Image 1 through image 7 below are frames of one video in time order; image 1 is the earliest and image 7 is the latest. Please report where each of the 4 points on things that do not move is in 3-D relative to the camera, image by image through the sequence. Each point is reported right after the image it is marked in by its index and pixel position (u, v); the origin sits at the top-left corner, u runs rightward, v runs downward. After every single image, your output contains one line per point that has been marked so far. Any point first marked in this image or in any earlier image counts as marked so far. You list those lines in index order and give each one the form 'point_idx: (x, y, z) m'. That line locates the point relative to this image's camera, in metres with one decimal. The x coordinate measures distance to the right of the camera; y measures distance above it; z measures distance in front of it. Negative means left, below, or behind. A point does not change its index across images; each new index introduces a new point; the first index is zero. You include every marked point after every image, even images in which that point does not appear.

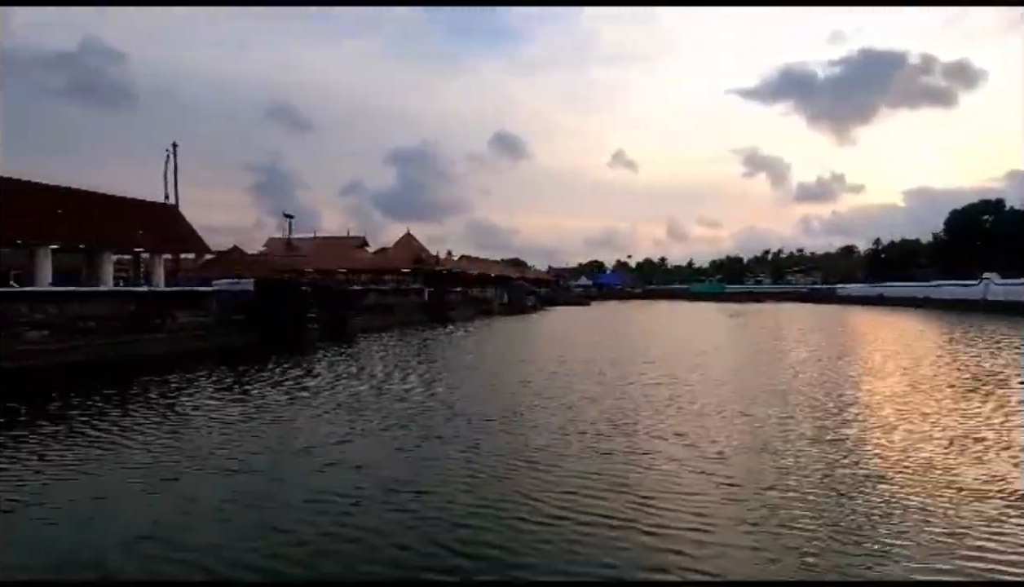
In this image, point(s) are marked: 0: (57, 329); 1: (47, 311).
0: (-11.2, -0.9, +19.6) m
1: (-11.4, -0.4, +19.4) m
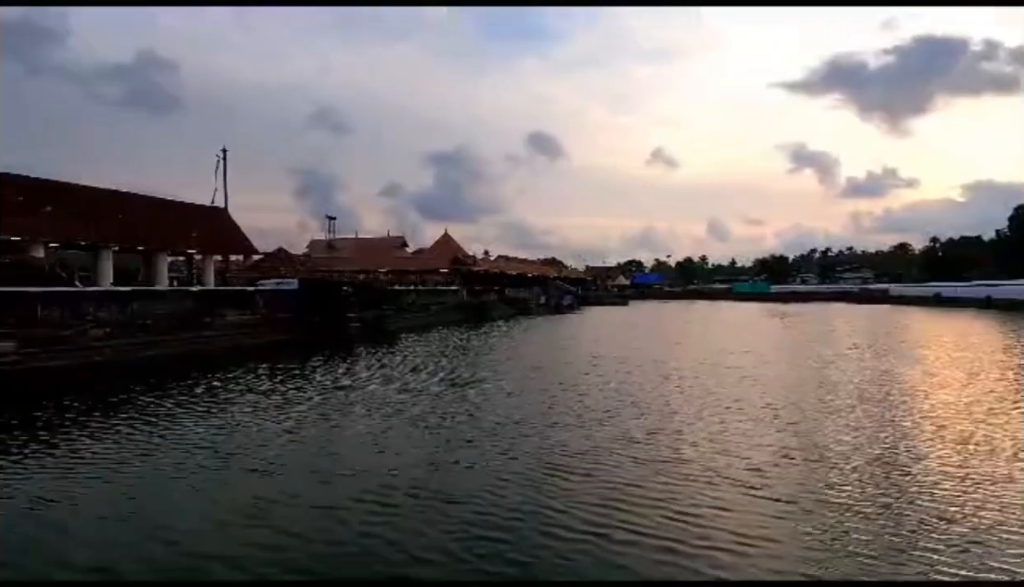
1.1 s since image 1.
0: (-10.3, -0.9, +20.7) m
1: (-10.5, -0.4, +20.5) m
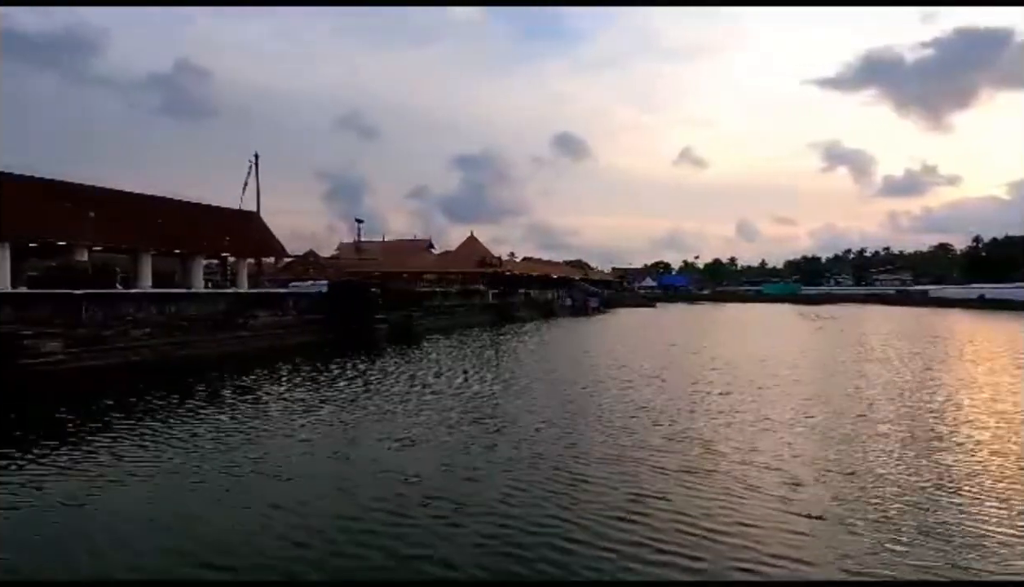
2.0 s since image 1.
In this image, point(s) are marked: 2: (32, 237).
0: (-9.6, -0.9, +21.3) m
1: (-9.8, -0.5, +21.2) m
2: (-11.8, +1.4, +19.7) m
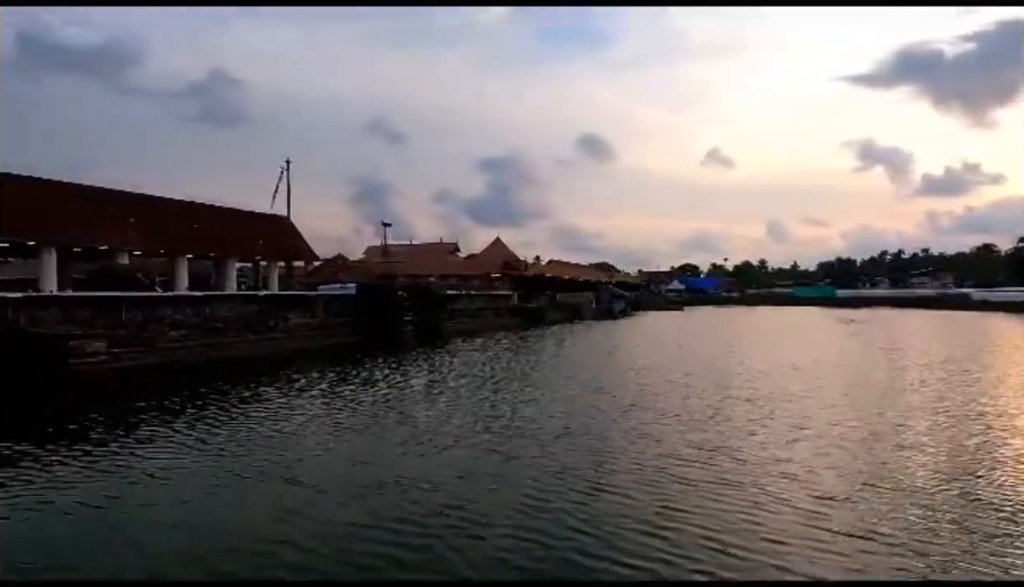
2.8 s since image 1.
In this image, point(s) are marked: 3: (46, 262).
0: (-8.9, -1.0, +22.0) m
1: (-9.1, -0.6, +21.8) m
2: (-11.1, +1.3, +20.4) m
3: (-11.3, +0.8, +19.5) m
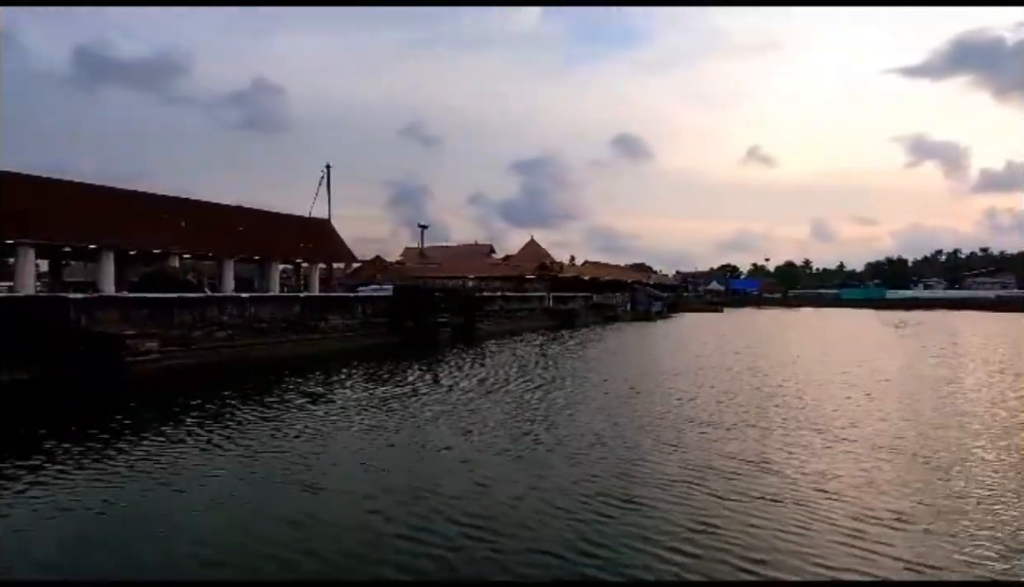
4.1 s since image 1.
0: (-7.9, -1.0, +22.7) m
1: (-8.1, -0.6, +22.6) m
2: (-10.2, +1.3, +21.2) m
3: (-10.5, +0.7, +20.4) m
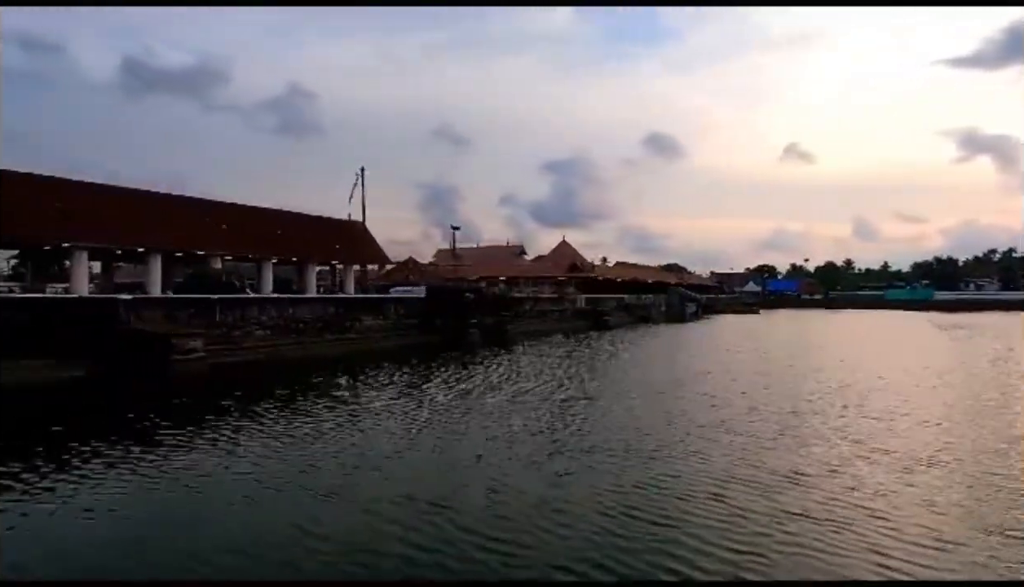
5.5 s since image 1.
0: (-7.0, -1.1, +23.4) m
1: (-7.2, -0.6, +23.3) m
2: (-9.4, +1.3, +22.0) m
3: (-9.7, +0.7, +21.1) m
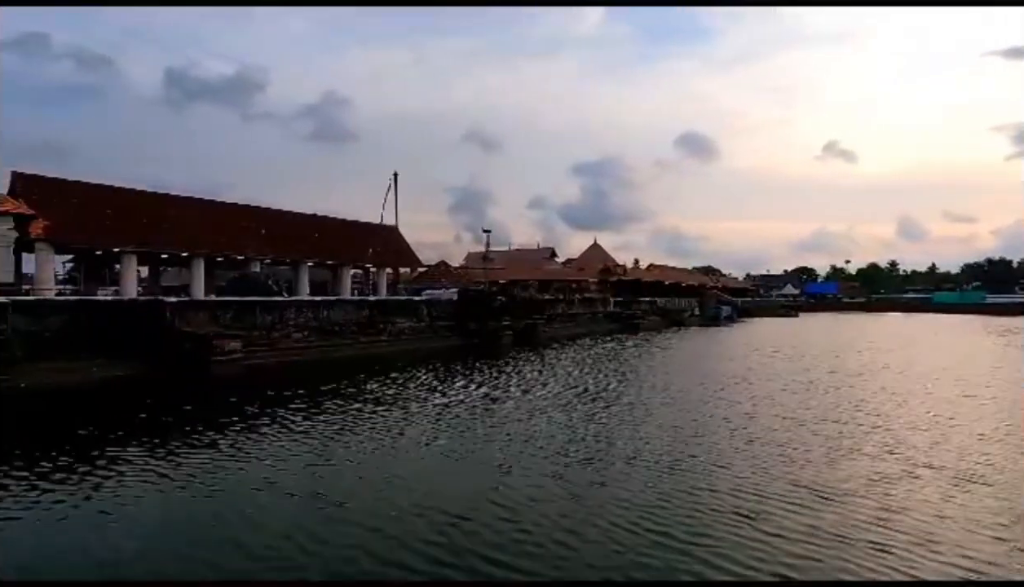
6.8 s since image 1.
0: (-6.1, -1.2, +23.9) m
1: (-6.3, -0.7, +23.8) m
2: (-8.5, +1.2, +22.6) m
3: (-8.8, +0.7, +21.8) m
